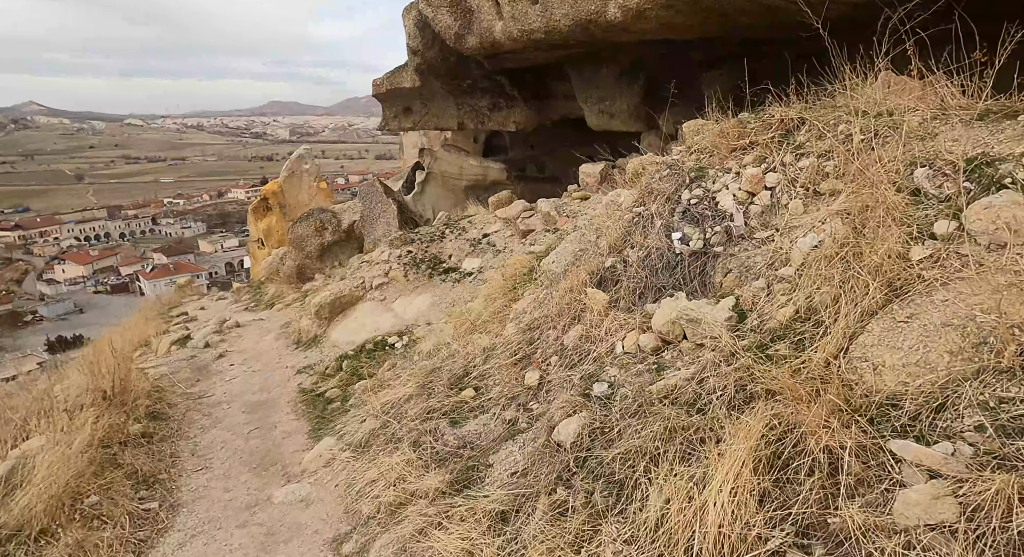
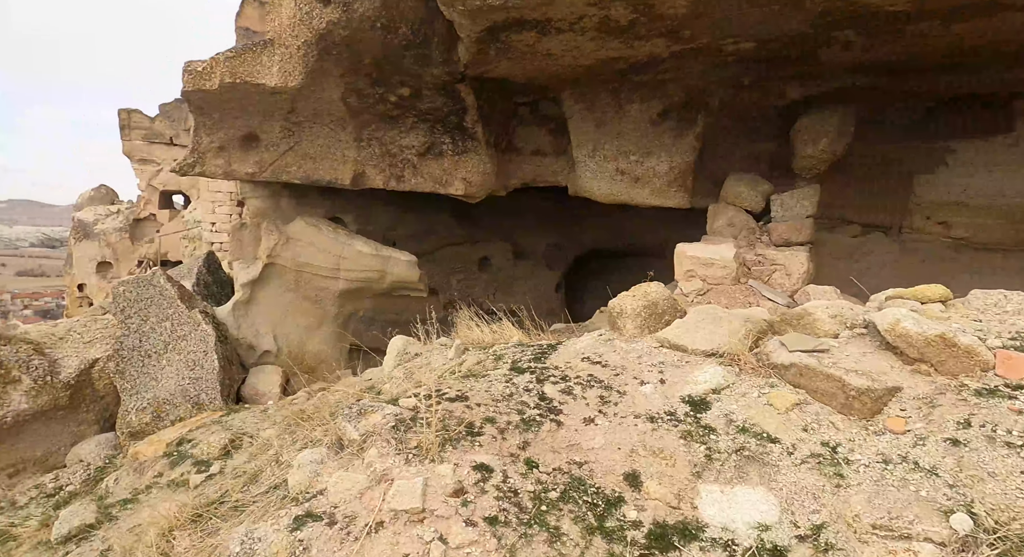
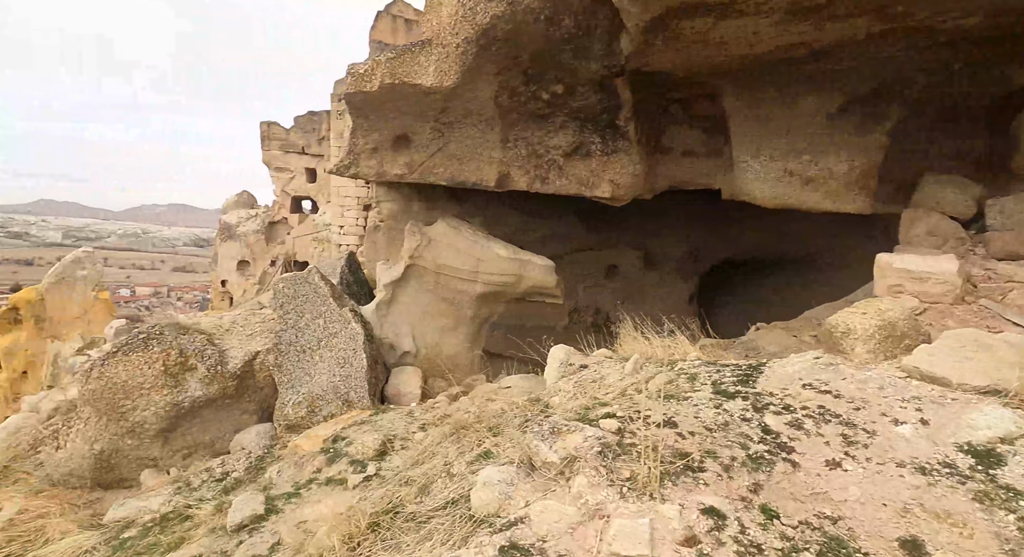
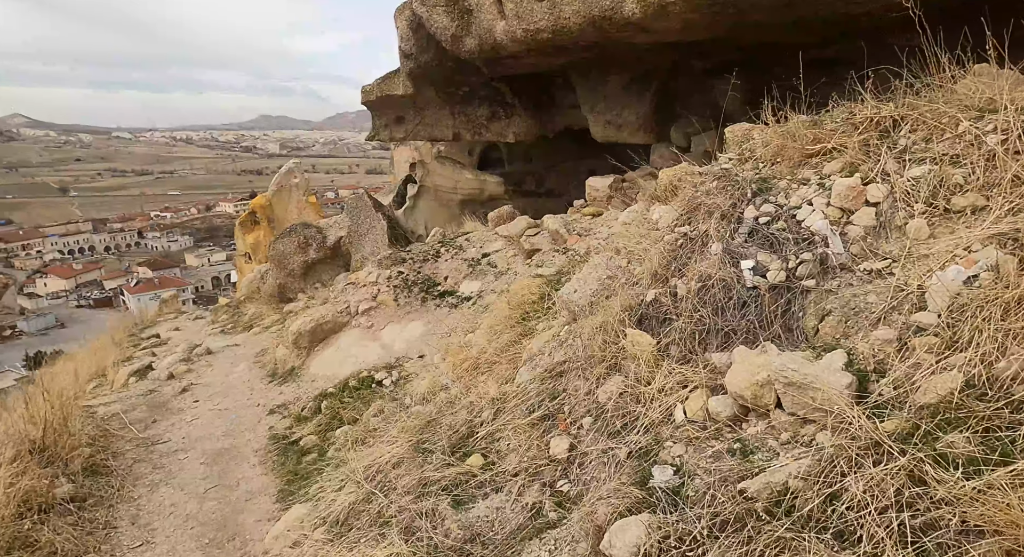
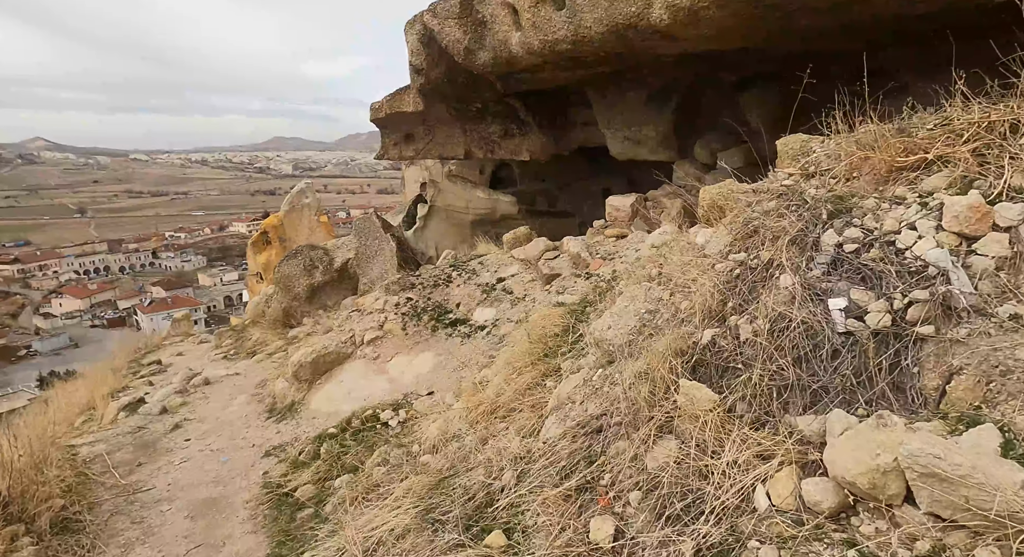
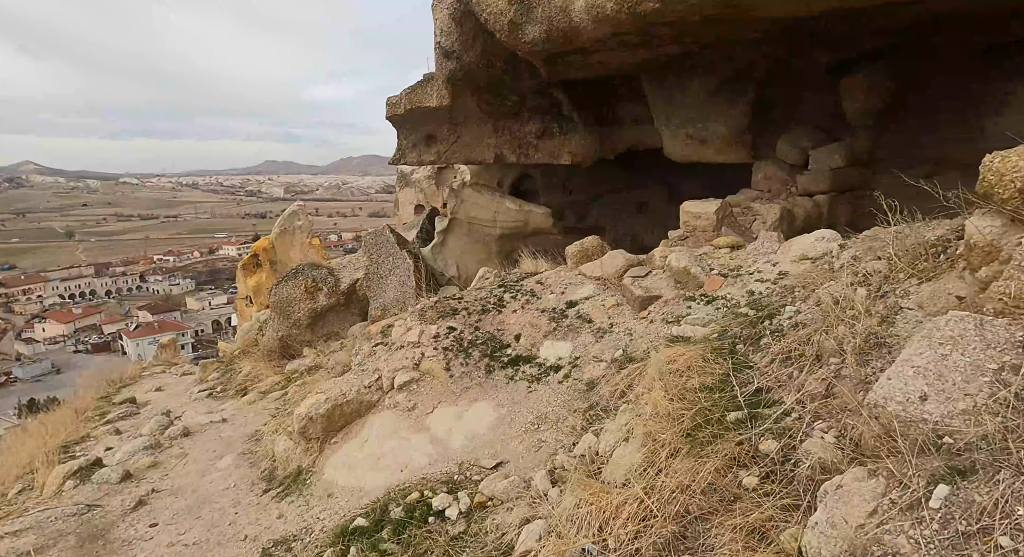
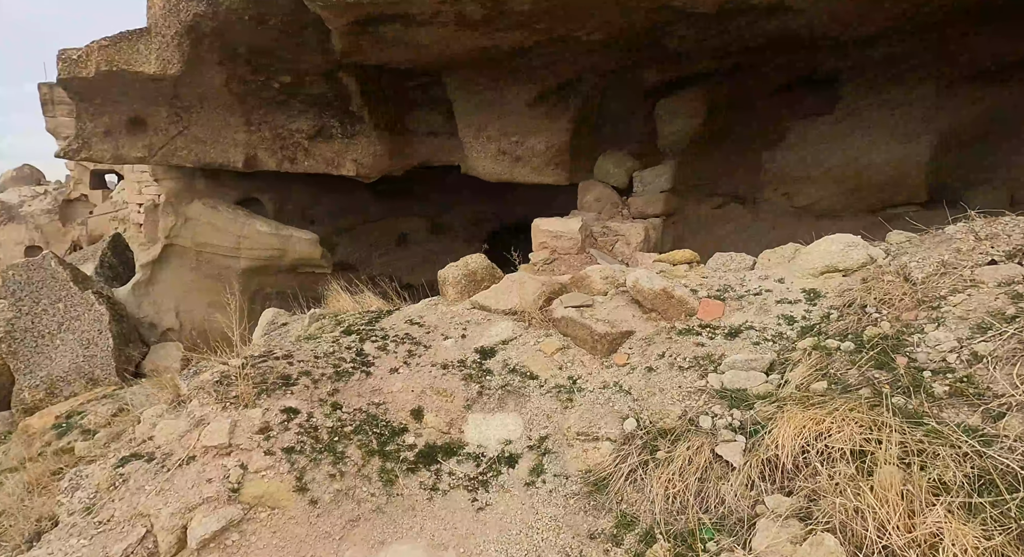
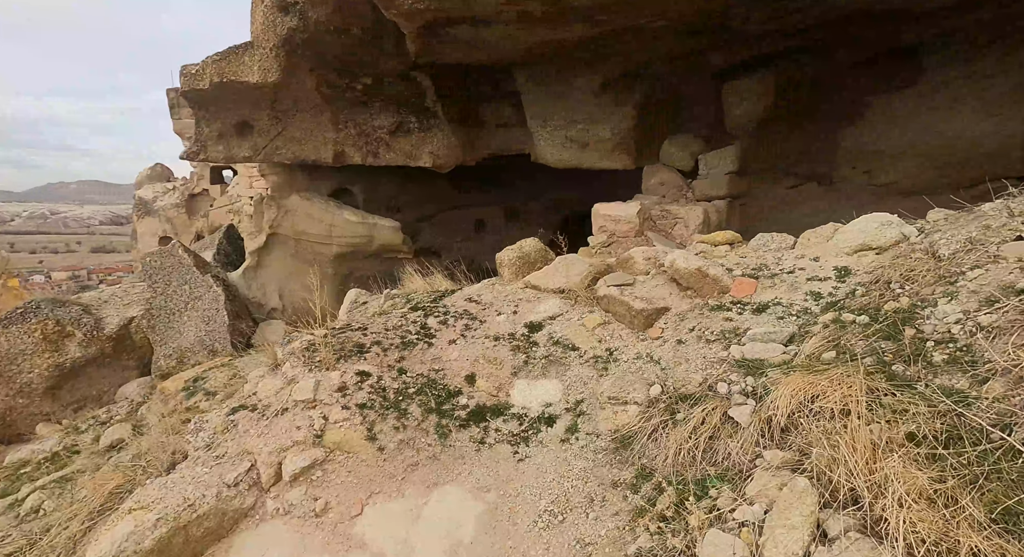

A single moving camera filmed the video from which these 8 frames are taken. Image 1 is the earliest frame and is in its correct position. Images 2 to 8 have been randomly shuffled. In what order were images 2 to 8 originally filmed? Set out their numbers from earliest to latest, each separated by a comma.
4, 5, 6, 8, 7, 2, 3
